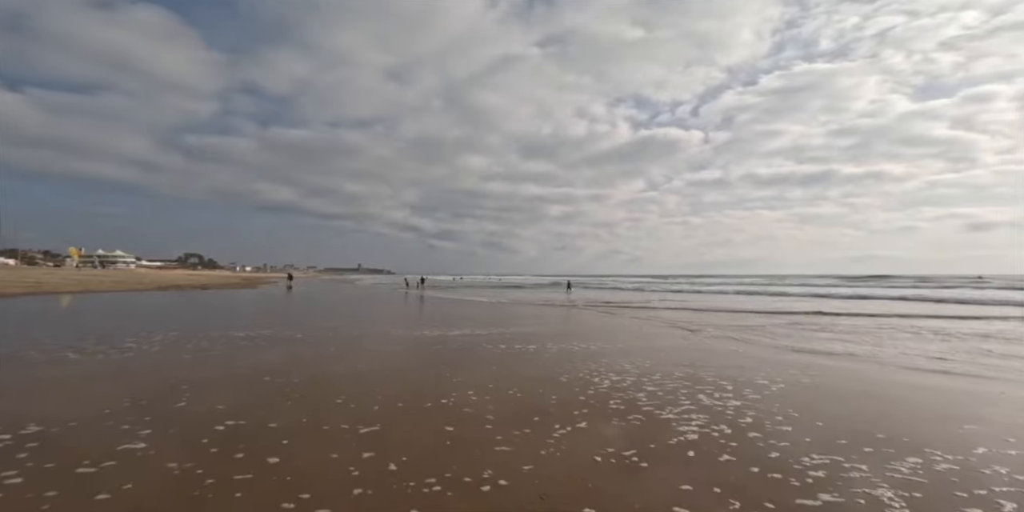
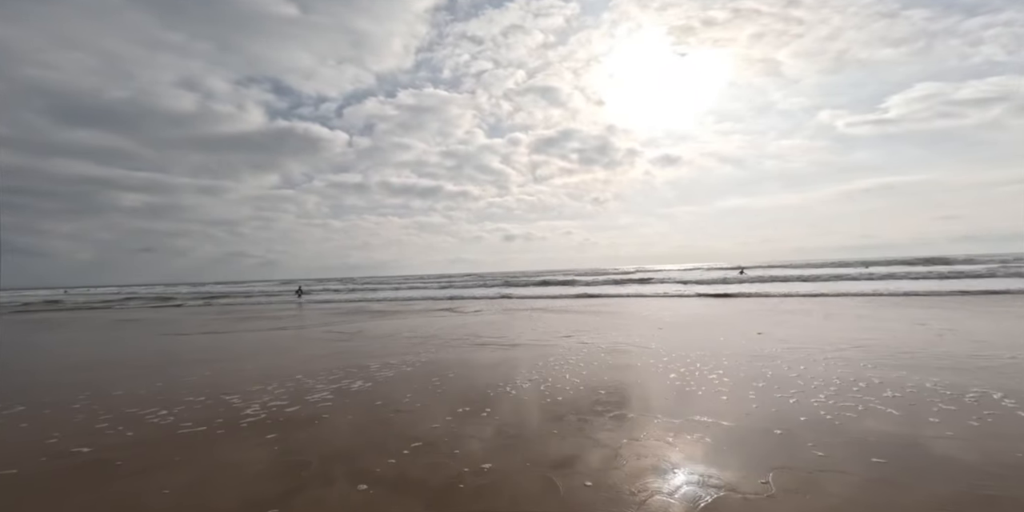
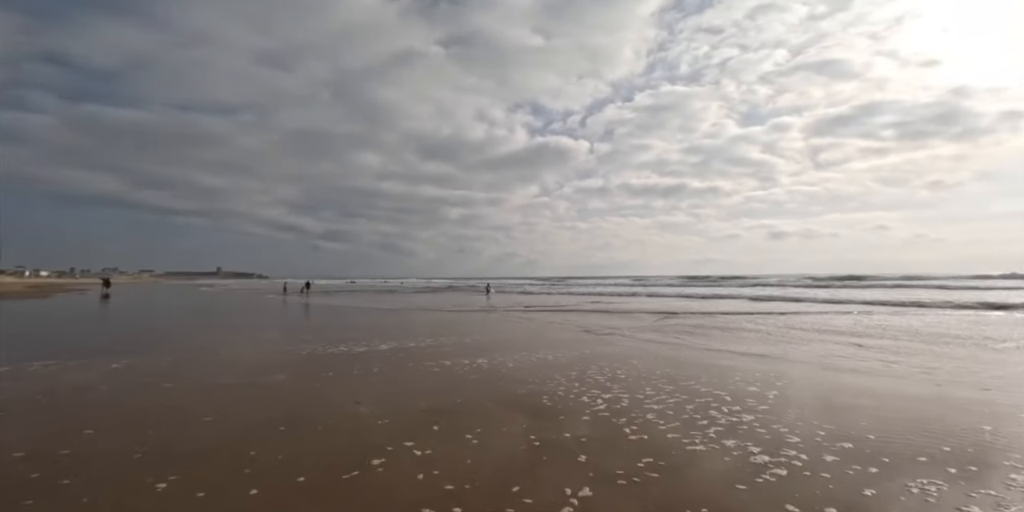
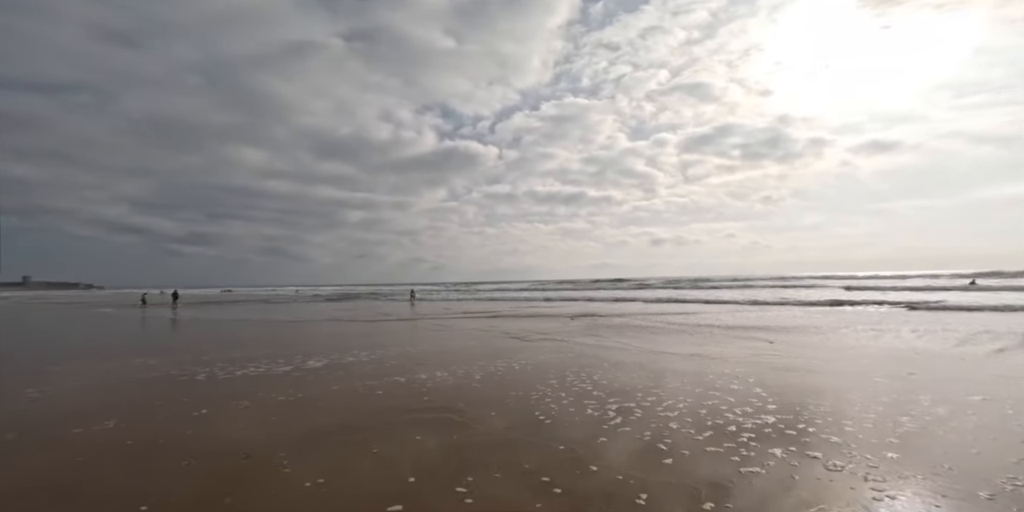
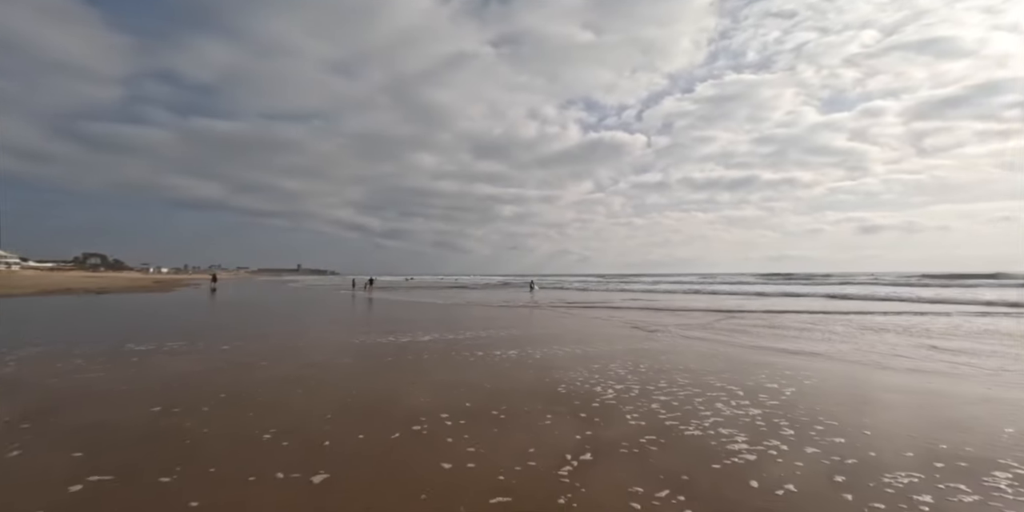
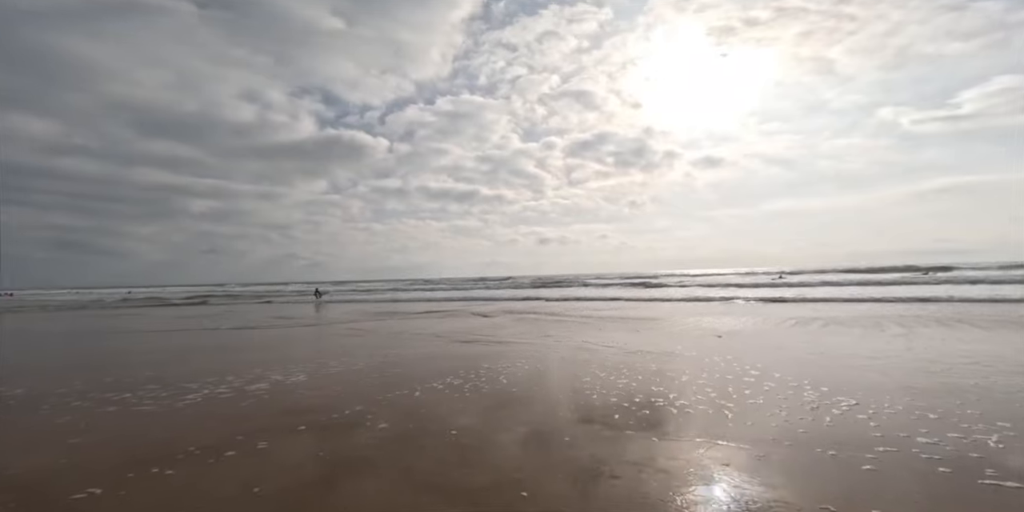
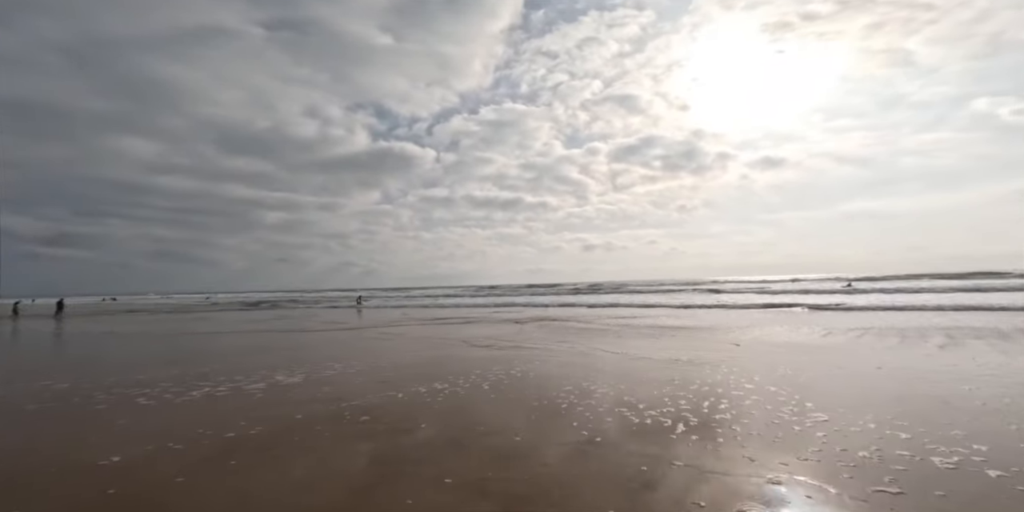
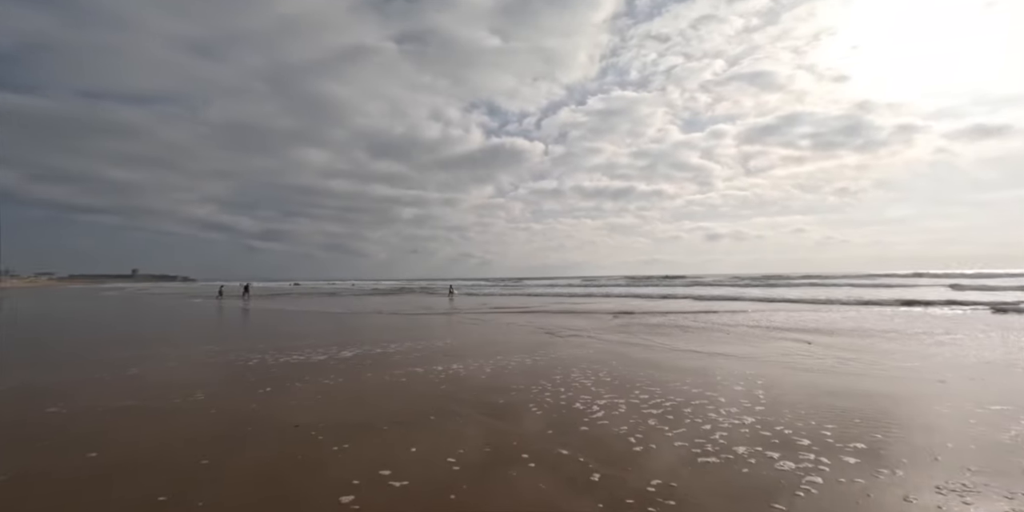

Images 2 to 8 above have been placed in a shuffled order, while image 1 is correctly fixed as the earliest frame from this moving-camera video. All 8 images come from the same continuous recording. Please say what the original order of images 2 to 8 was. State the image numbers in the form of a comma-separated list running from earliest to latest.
5, 3, 8, 4, 7, 6, 2
